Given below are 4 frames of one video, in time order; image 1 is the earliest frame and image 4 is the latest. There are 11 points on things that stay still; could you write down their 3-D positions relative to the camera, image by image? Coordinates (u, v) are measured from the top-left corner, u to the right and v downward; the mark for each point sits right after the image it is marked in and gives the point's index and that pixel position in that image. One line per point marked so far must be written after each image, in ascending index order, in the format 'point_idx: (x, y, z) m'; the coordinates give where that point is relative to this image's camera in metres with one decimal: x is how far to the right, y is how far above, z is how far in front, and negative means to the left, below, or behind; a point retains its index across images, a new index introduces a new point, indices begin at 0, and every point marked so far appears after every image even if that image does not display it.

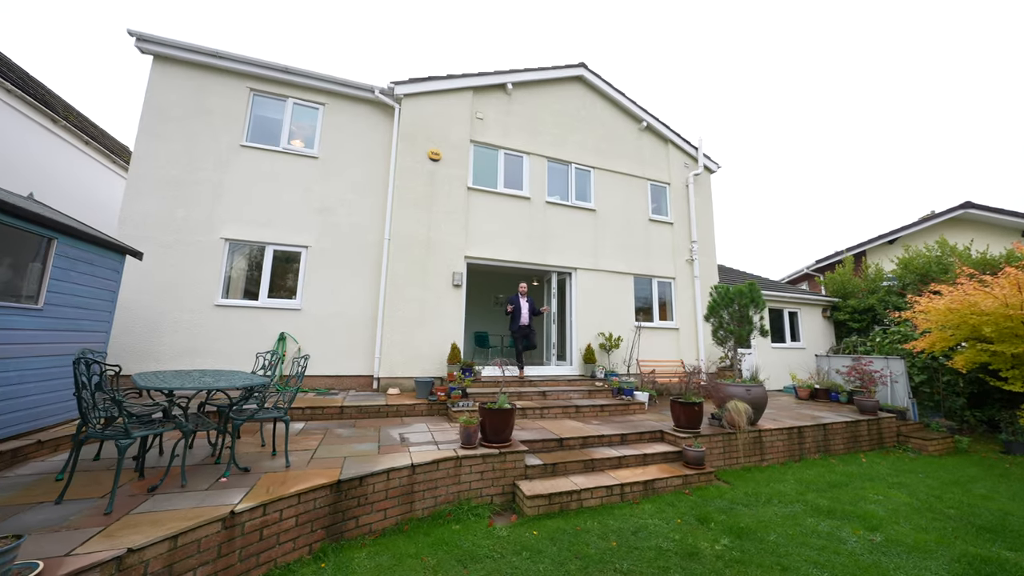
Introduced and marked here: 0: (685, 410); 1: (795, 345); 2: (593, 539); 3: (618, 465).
0: (+2.7, -1.9, +5.9) m
1: (+8.3, -1.7, +11.3) m
2: (+0.8, -2.6, +3.9) m
3: (+1.5, -2.5, +5.3) m
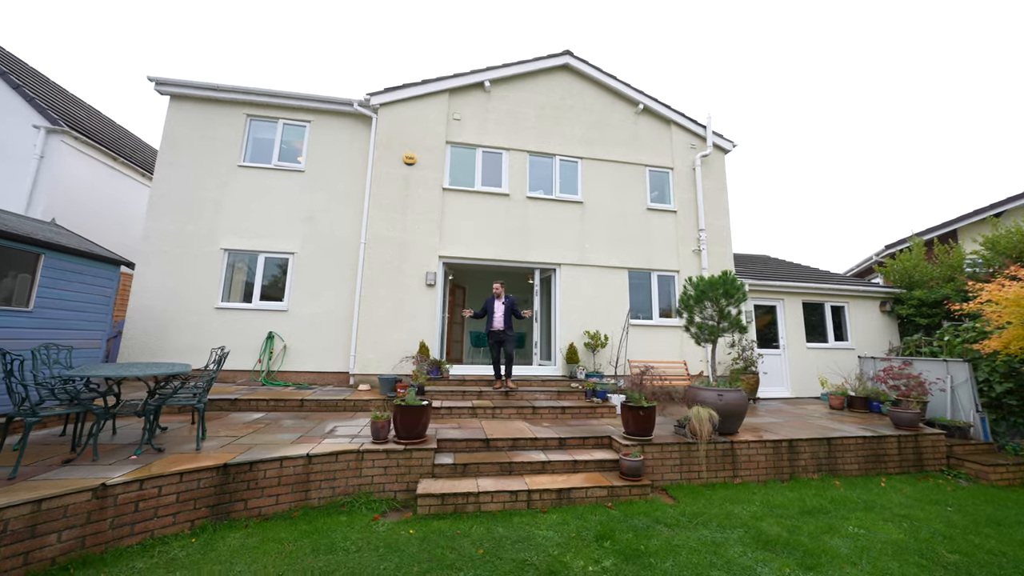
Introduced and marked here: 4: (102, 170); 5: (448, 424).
0: (+1.7, -1.8, +5.4) m
1: (+8.2, -1.5, +9.6) m
2: (-0.5, -2.6, +3.8) m
3: (+0.4, -2.4, +5.0) m
4: (-9.4, +2.7, +8.7) m
5: (-1.0, -2.1, +5.8) m
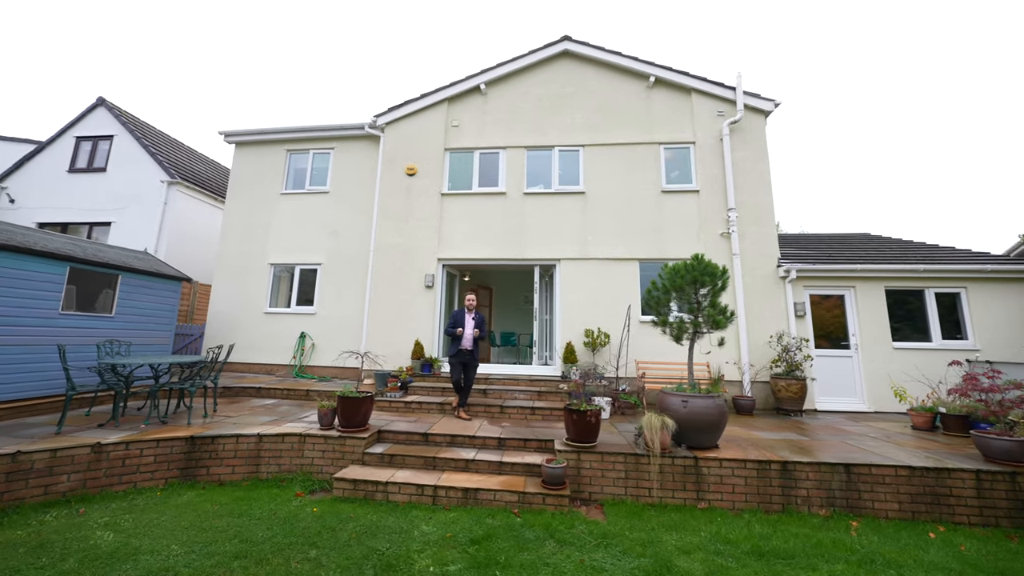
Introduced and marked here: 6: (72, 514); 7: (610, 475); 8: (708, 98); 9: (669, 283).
0: (+0.8, -1.7, +4.9) m
1: (+8.2, -1.1, +7.1) m
2: (-1.7, -2.5, +4.0) m
3: (-0.6, -2.3, +4.9) m
4: (-9.1, +2.4, +11.3) m
5: (-1.7, -2.1, +6.1) m
6: (-4.7, -2.4, +4.0) m
7: (+1.2, -2.3, +4.6) m
8: (+4.4, +4.3, +8.5) m
9: (+2.2, +0.1, +5.1) m
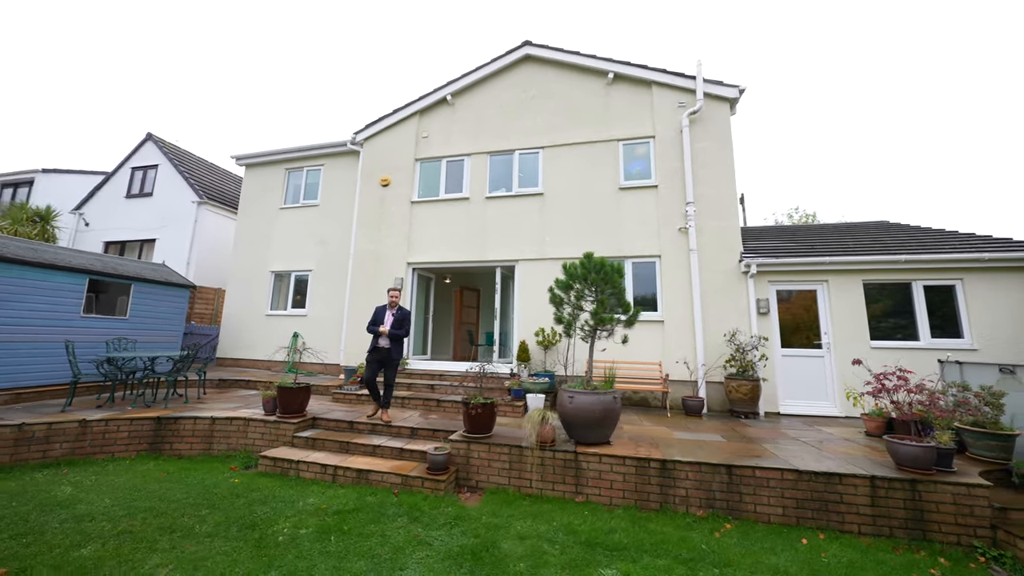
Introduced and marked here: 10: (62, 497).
0: (-0.6, -1.7, +5.1) m
1: (+7.0, -1.0, +6.3) m
2: (-3.2, -2.5, +4.6) m
3: (-1.9, -2.3, +5.3) m
4: (-9.5, +2.2, +13.0) m
5: (-2.9, -2.1, +6.7) m
6: (-6.1, -2.5, +5.1) m
7: (-0.2, -2.2, +4.8) m
8: (+3.4, +4.3, +8.2) m
9: (+0.8, +0.2, +5.2) m
10: (-5.3, -2.4, +4.4) m
